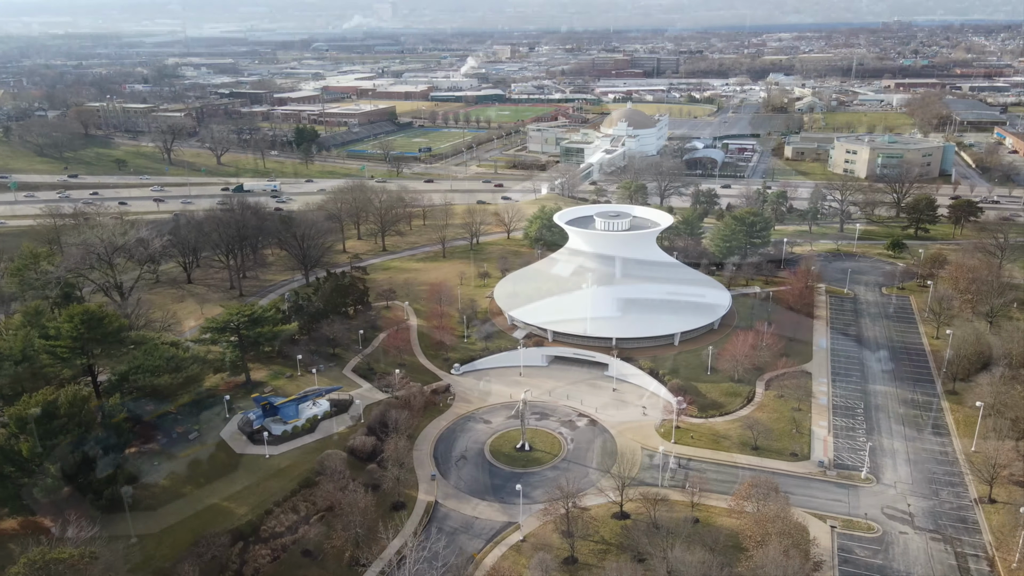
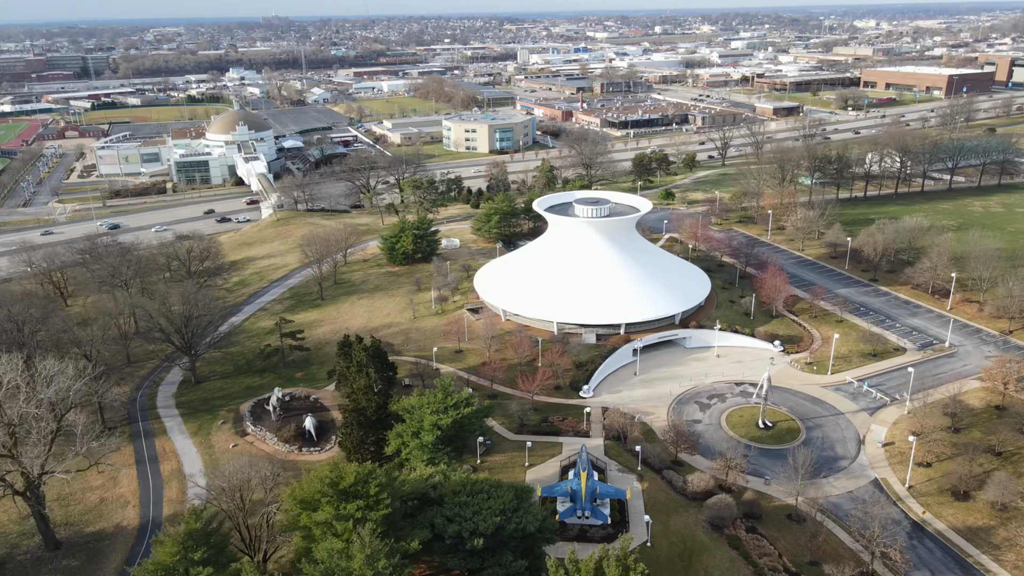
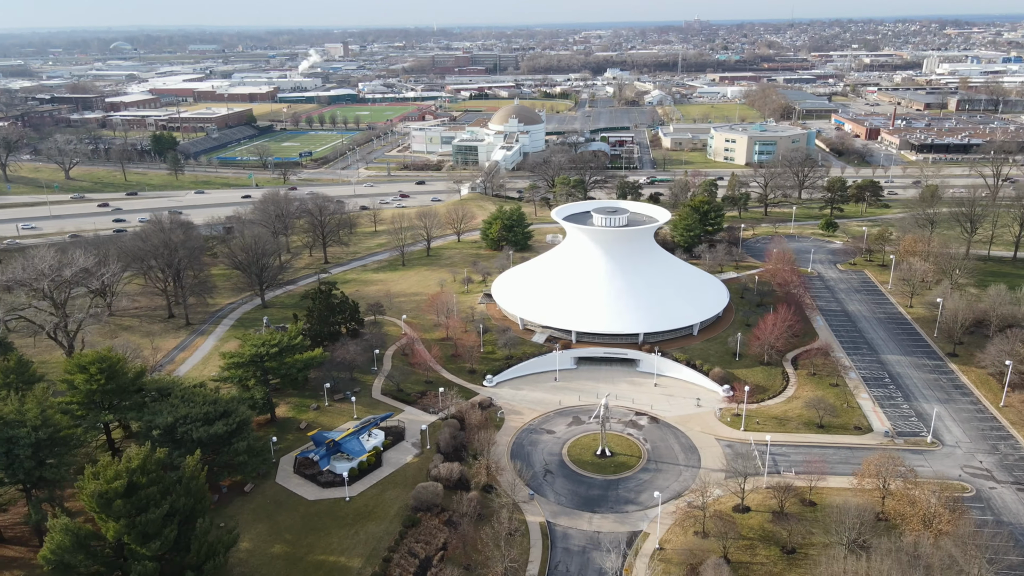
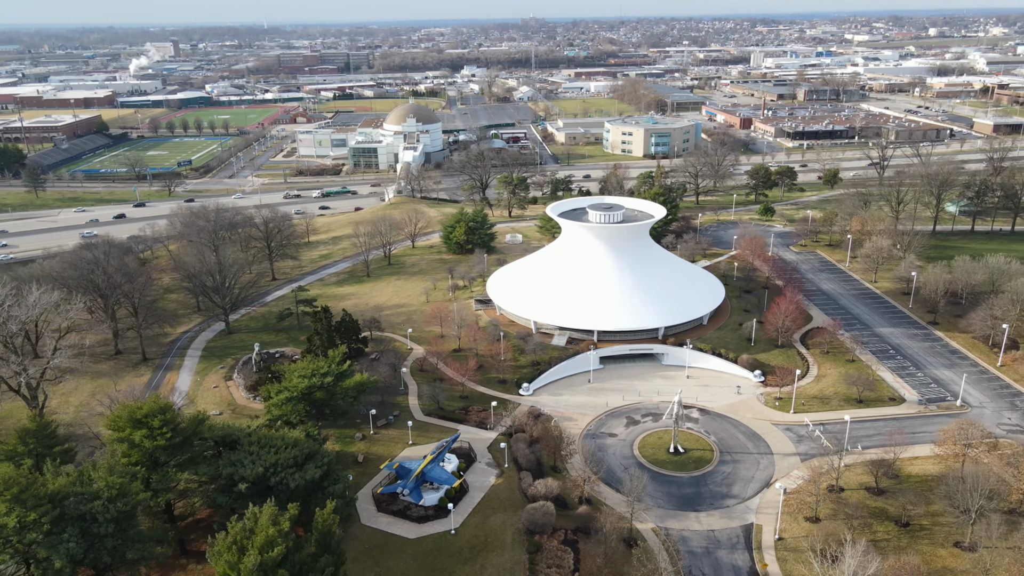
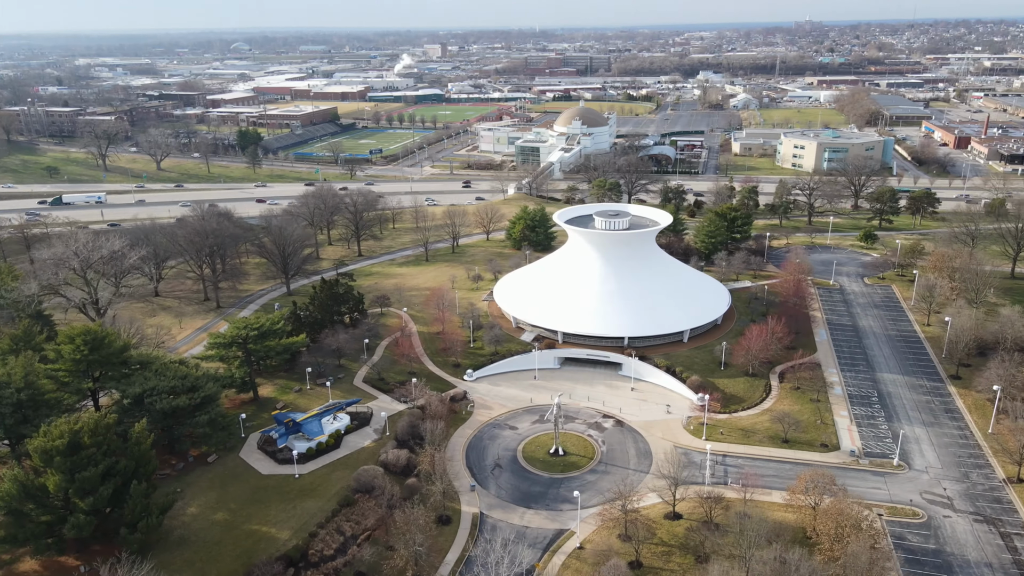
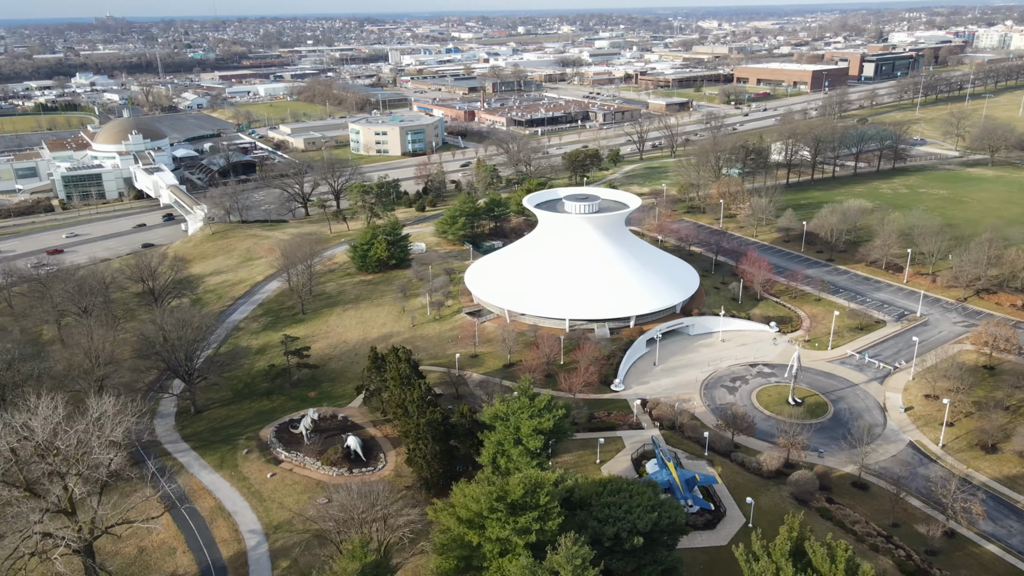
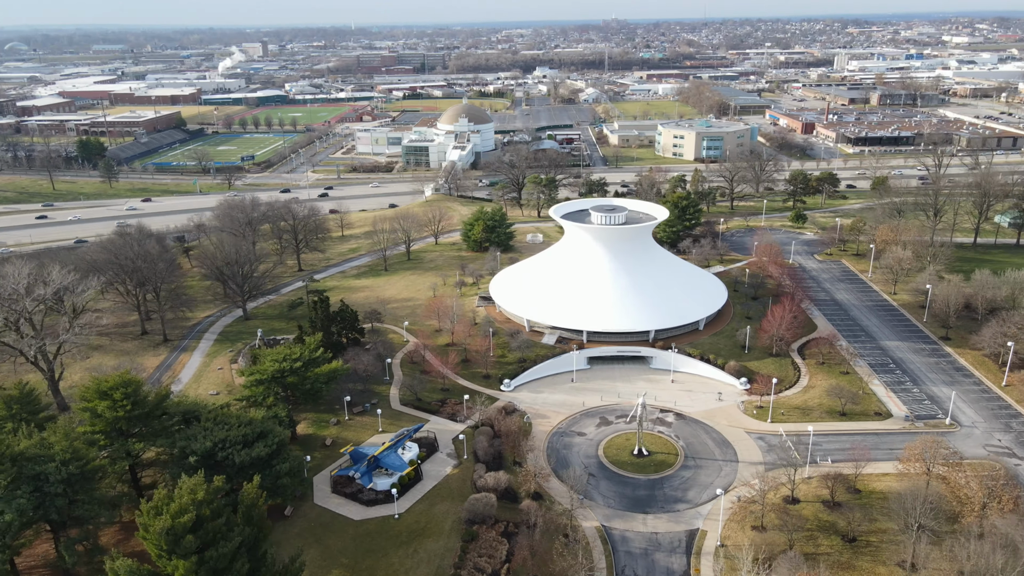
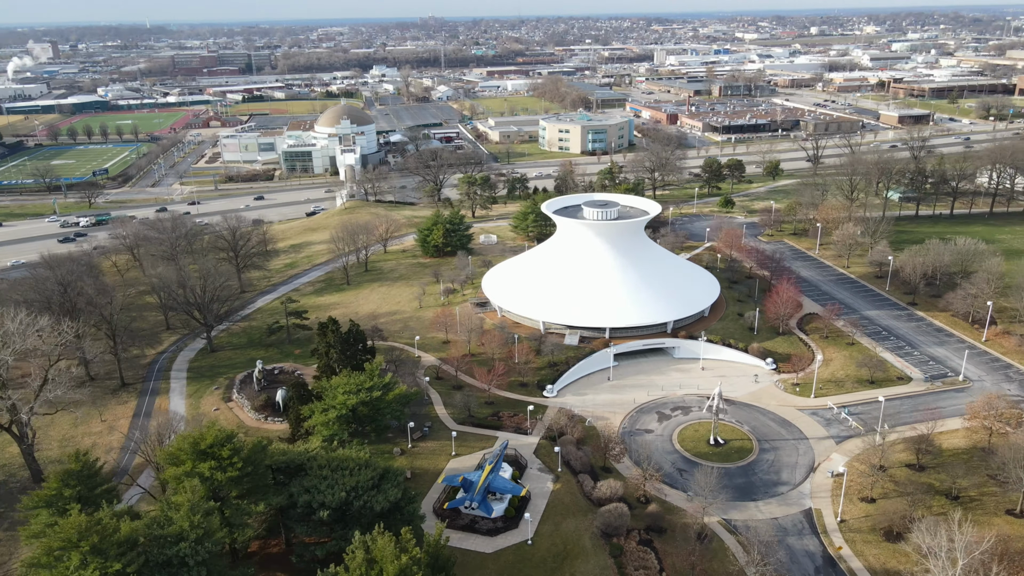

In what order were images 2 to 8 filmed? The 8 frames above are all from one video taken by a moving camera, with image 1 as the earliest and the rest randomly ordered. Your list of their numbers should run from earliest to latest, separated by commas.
5, 3, 7, 4, 8, 2, 6
